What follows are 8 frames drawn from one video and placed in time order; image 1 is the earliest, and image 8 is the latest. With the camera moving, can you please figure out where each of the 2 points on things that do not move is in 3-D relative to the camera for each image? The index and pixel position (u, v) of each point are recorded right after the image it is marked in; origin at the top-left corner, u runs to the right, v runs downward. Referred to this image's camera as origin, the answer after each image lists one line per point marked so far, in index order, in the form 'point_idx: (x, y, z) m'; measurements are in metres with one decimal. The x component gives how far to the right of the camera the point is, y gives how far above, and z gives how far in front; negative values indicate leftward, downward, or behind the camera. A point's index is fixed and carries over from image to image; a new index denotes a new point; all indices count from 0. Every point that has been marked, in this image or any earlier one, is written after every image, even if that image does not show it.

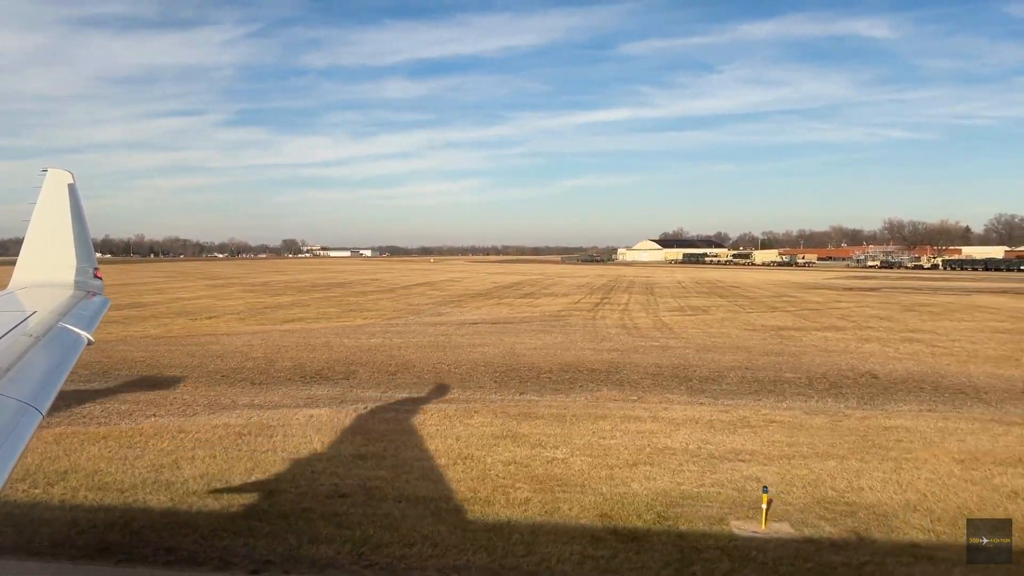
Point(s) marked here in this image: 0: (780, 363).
0: (+4.2, -1.2, +13.5) m
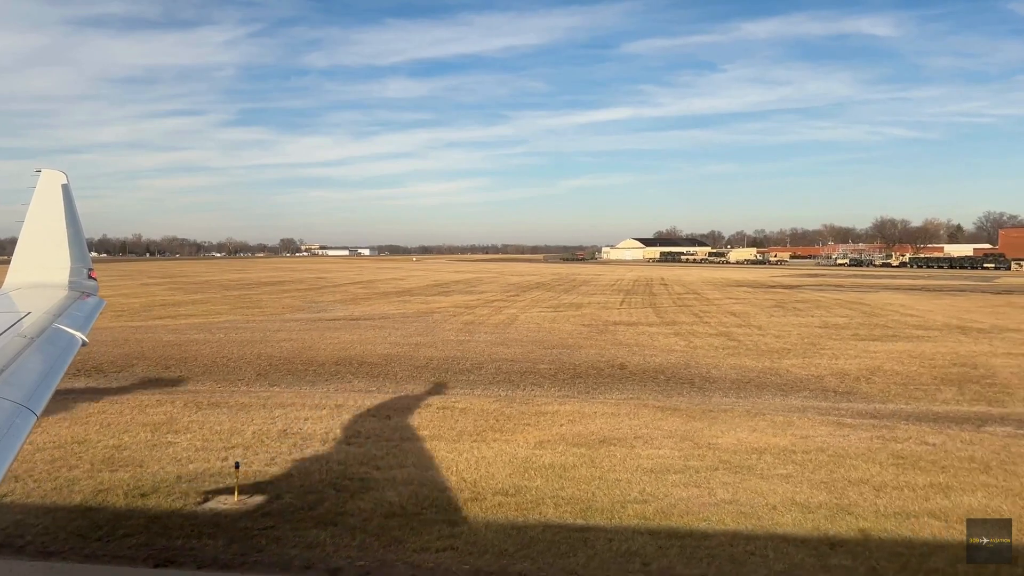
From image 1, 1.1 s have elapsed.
0: (+0.6, -1.2, +14.0) m
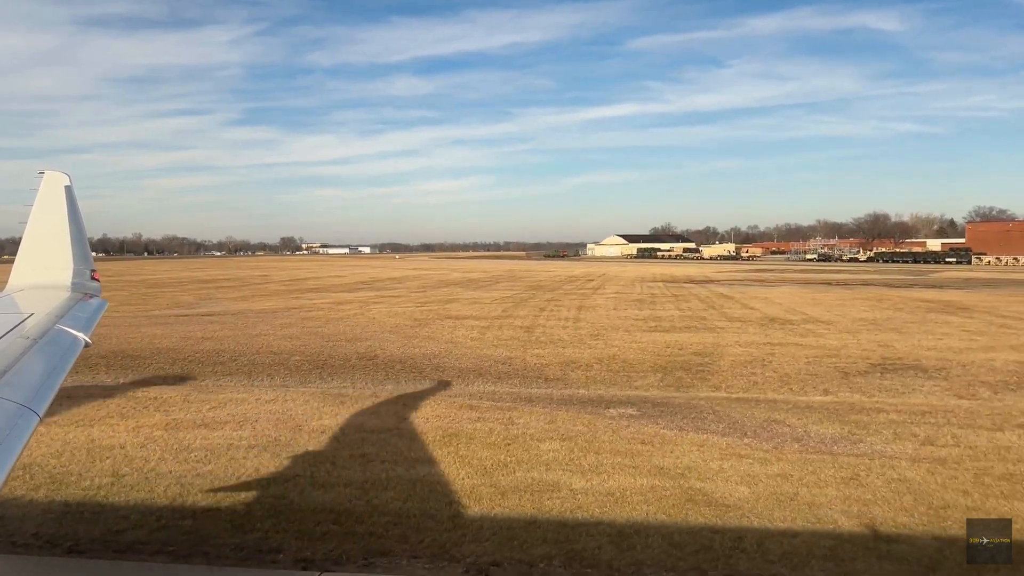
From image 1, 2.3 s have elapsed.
0: (-3.3, -1.1, +14.6) m
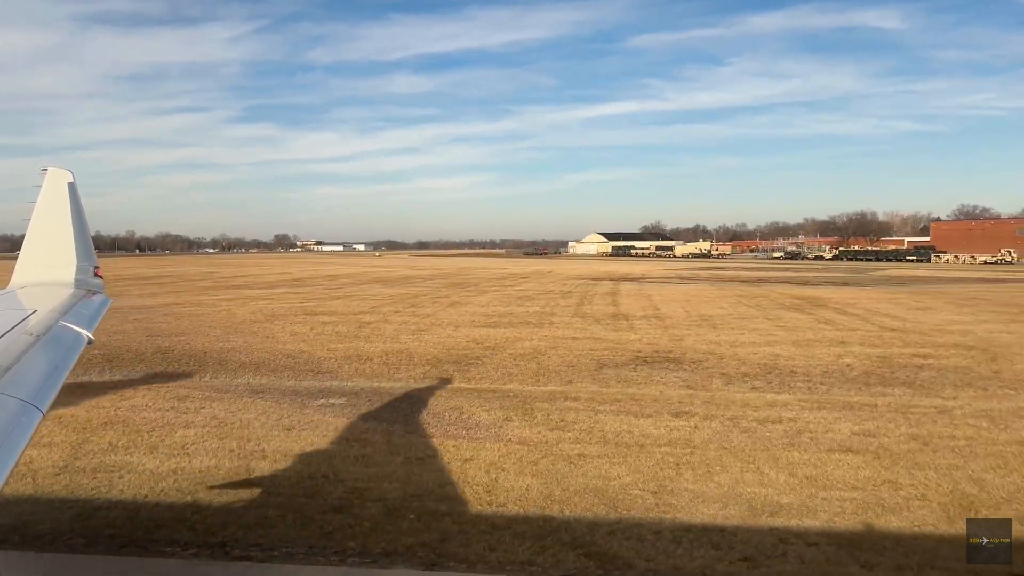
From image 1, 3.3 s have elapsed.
0: (-6.8, -1.0, +15.0) m
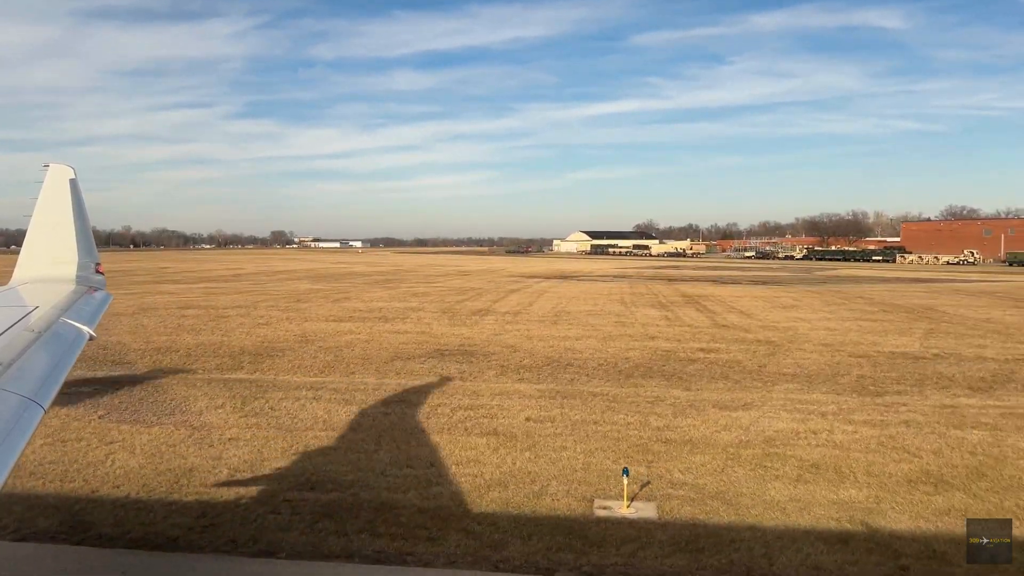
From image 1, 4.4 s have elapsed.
0: (-10.1, -0.9, +15.5) m
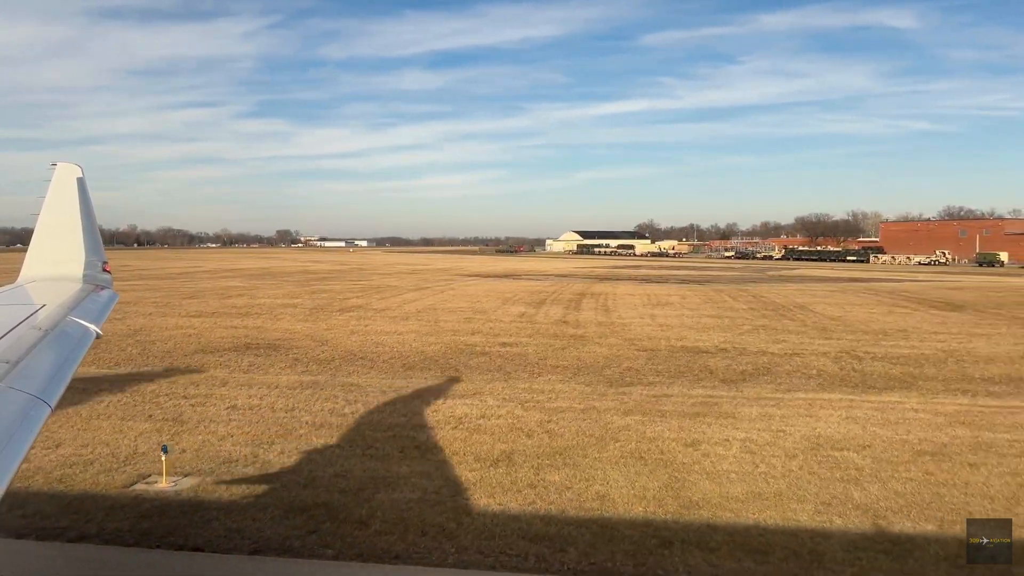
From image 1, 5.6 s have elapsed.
0: (-13.5, -0.8, +16.0) m
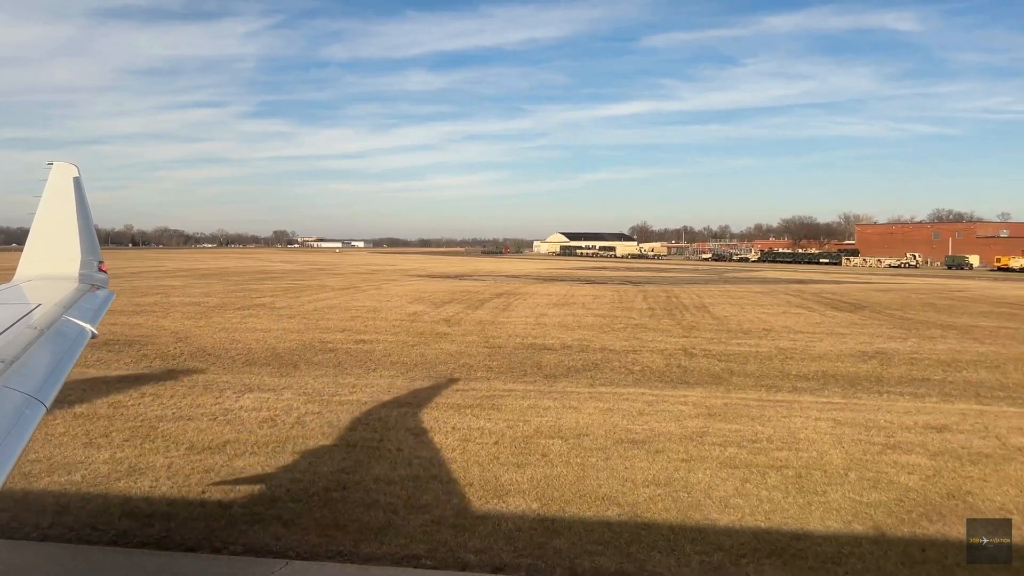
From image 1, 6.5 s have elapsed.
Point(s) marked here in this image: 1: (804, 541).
0: (-16.1, -0.7, +16.2) m
1: (+1.8, -1.5, +5.1) m
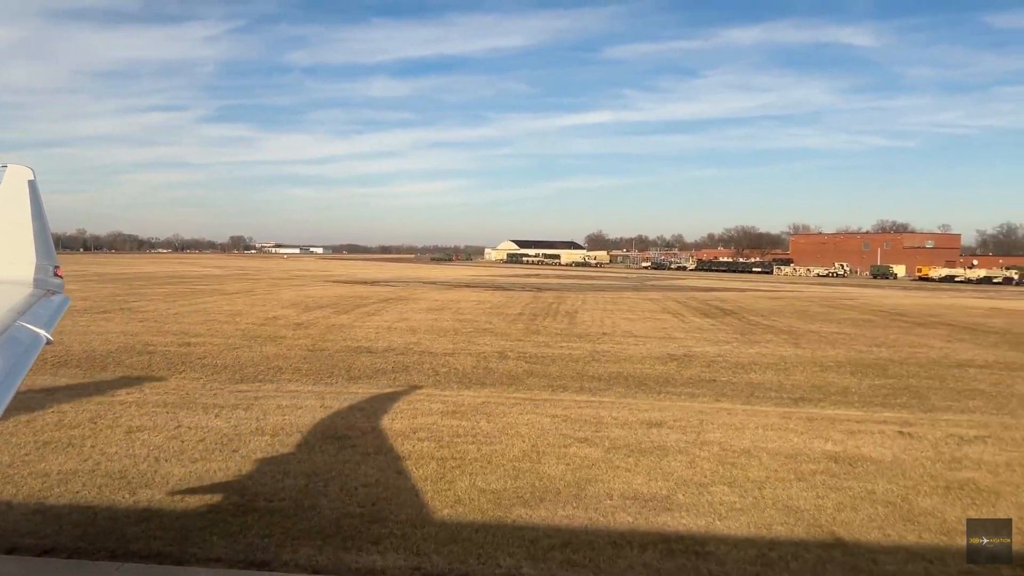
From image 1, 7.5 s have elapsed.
0: (-19.3, -0.7, +15.6) m
1: (-0.9, -1.5, +5.5) m
